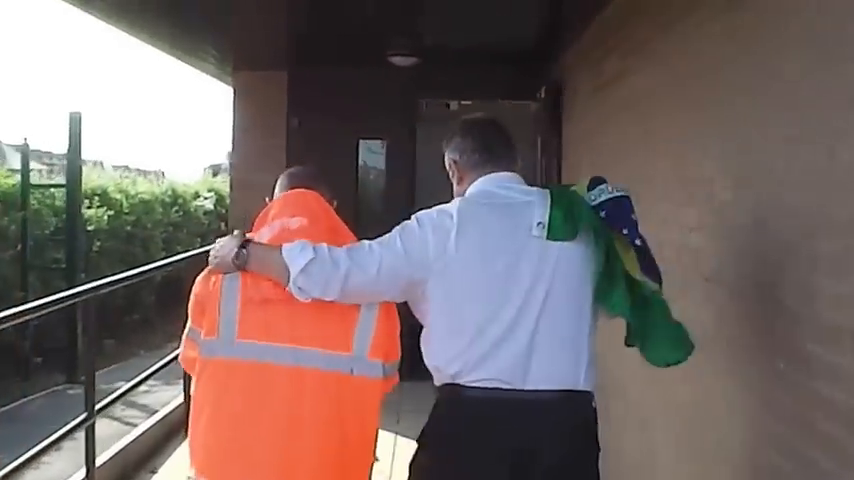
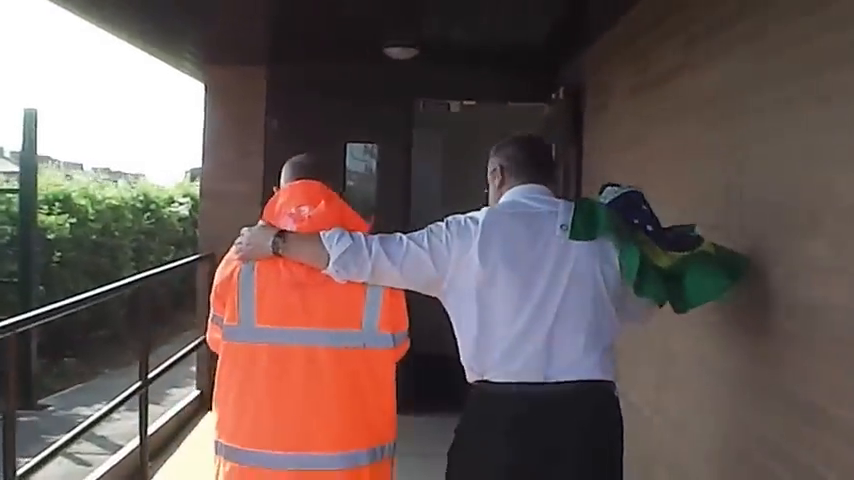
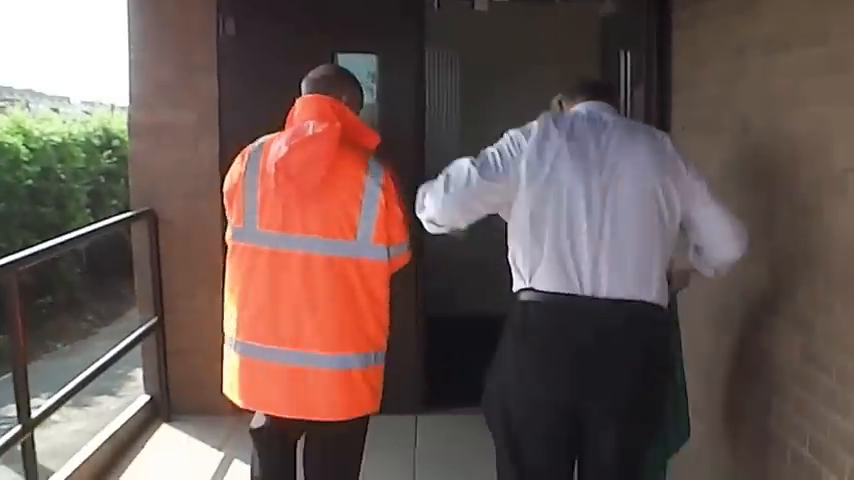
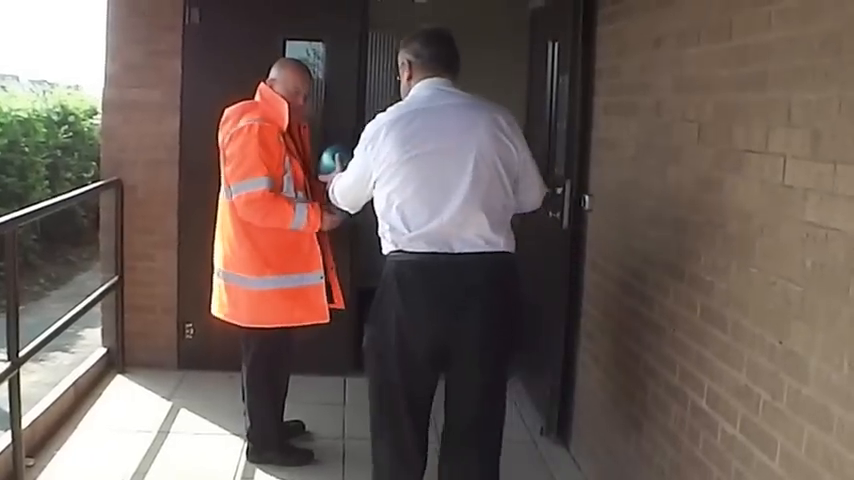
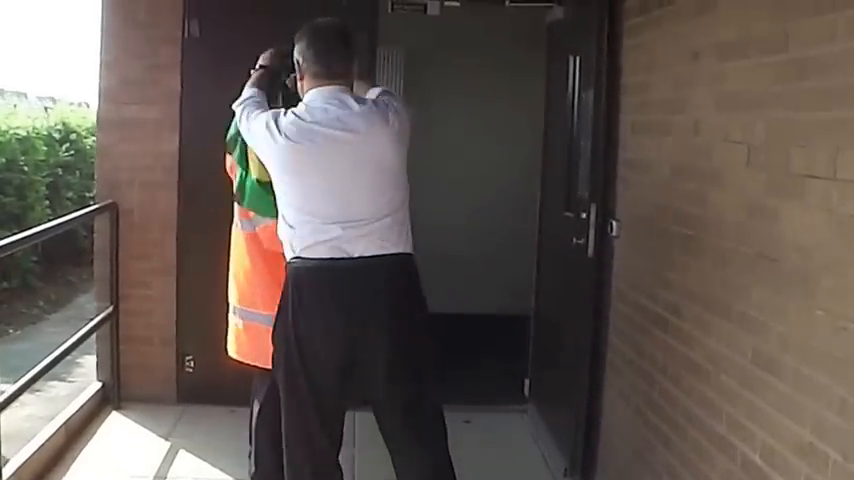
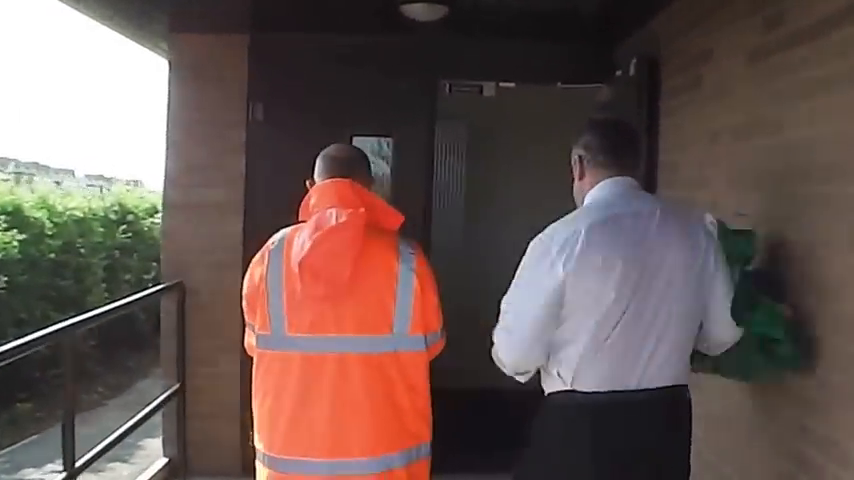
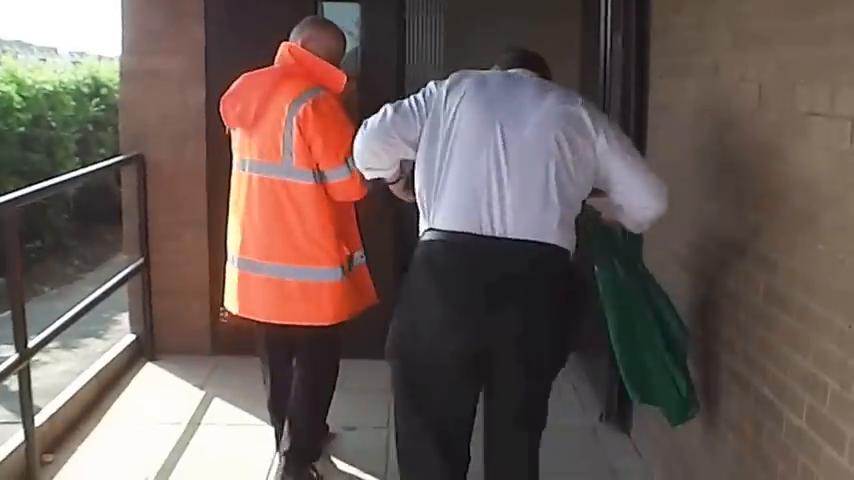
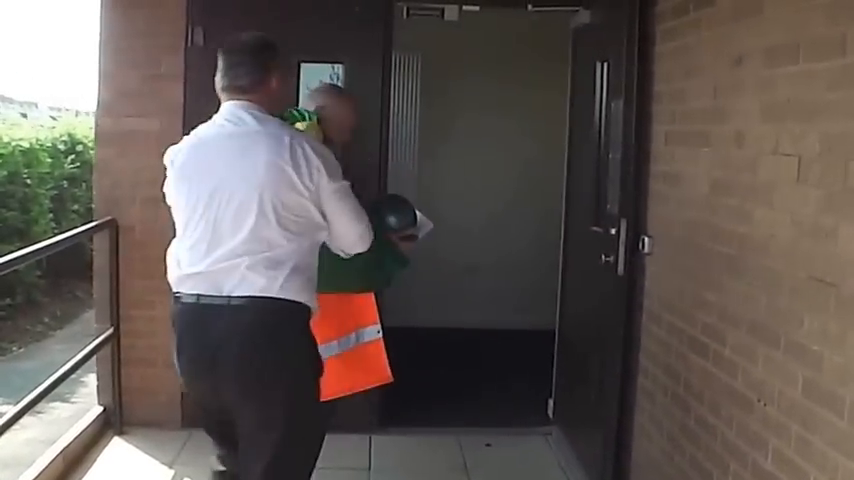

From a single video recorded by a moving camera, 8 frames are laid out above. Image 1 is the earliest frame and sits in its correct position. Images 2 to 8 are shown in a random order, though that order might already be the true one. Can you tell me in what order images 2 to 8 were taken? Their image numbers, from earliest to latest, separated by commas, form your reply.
2, 6, 3, 7, 4, 5, 8
